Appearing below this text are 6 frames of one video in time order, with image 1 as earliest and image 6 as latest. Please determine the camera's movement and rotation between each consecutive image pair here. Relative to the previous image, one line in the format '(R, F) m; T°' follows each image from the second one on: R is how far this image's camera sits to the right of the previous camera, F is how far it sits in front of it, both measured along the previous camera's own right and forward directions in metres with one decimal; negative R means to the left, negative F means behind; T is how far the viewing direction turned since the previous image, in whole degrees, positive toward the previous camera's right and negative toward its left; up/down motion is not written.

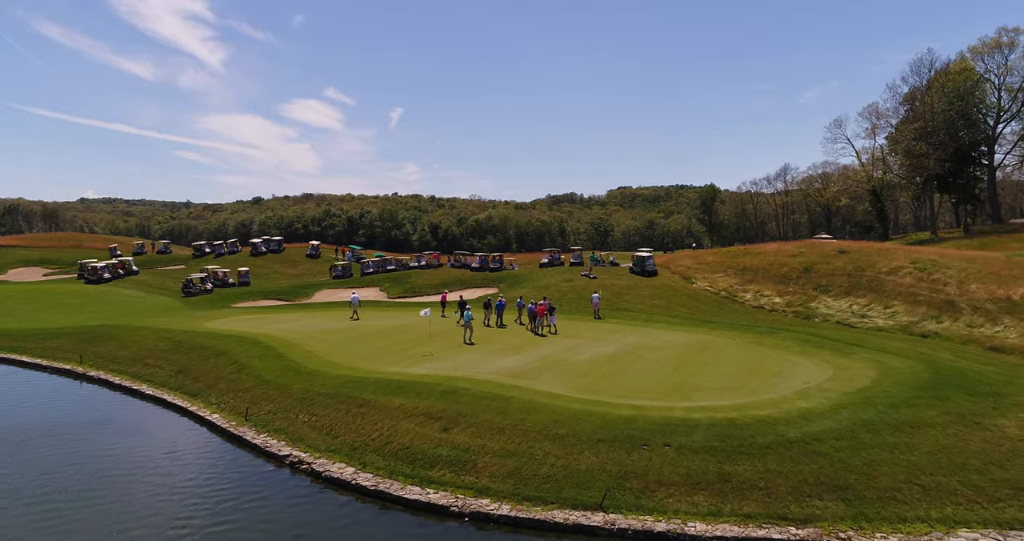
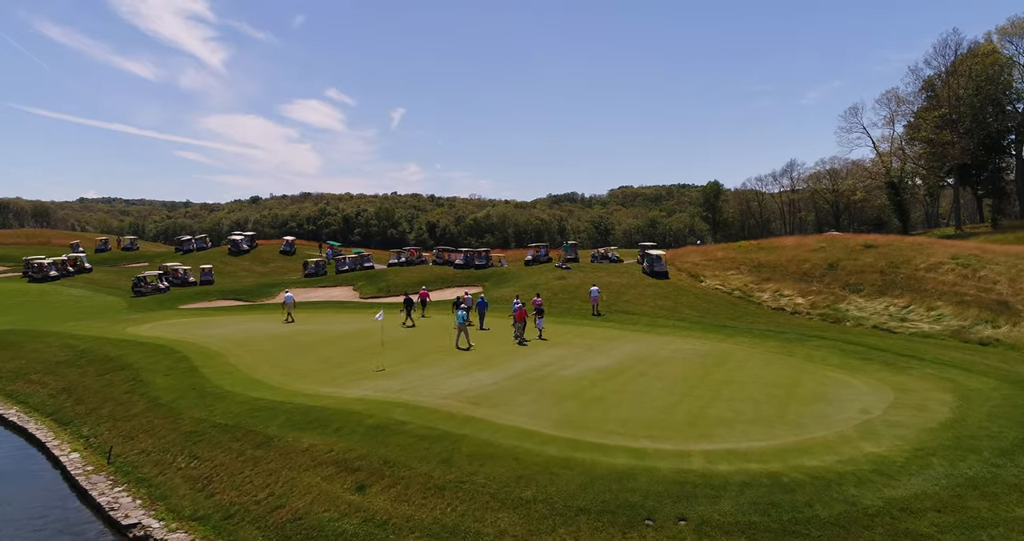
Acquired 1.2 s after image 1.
(+0.9, +4.9) m; 0°
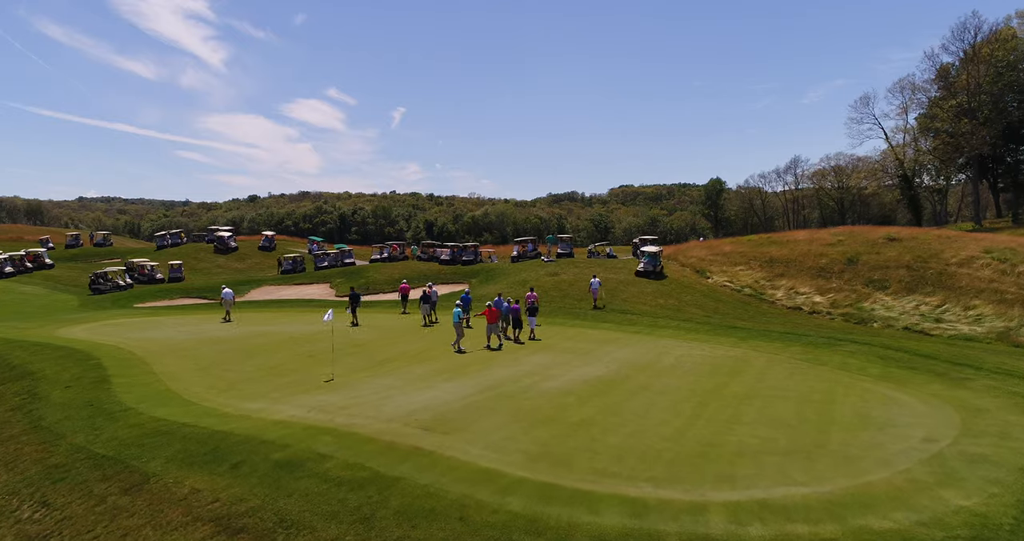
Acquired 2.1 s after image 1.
(+0.6, +3.3) m; 0°
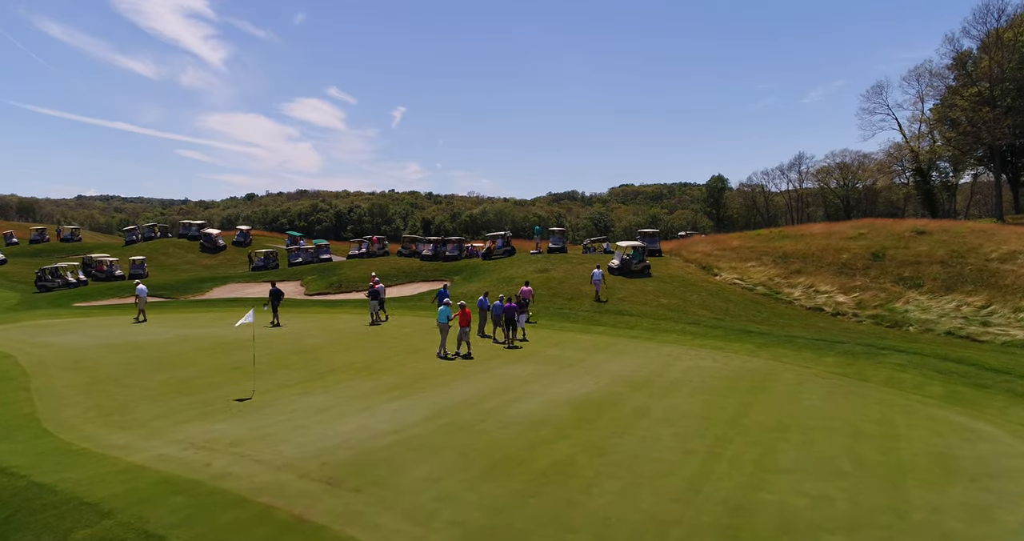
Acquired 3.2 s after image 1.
(+0.7, +3.5) m; 0°
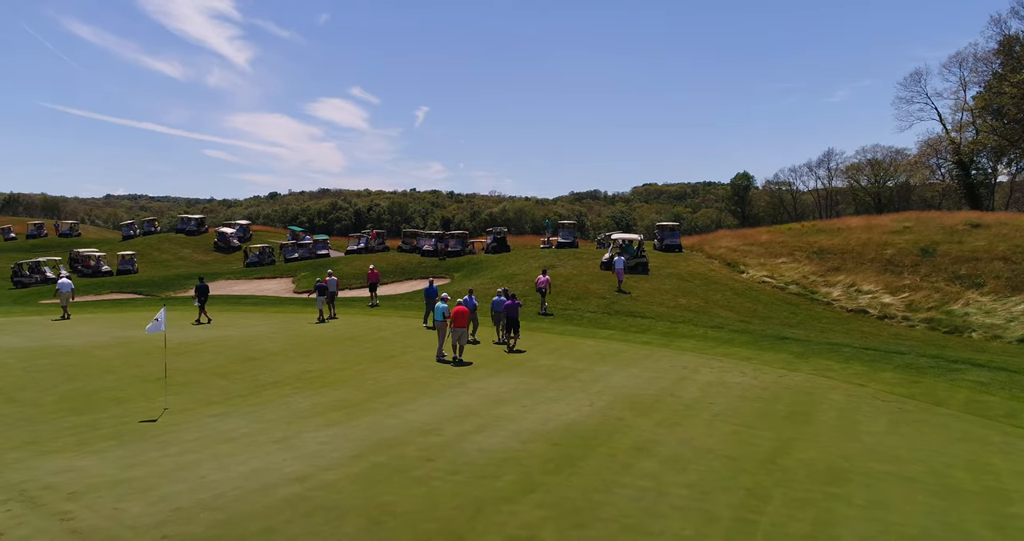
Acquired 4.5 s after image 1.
(+0.8, +2.9) m; -2°
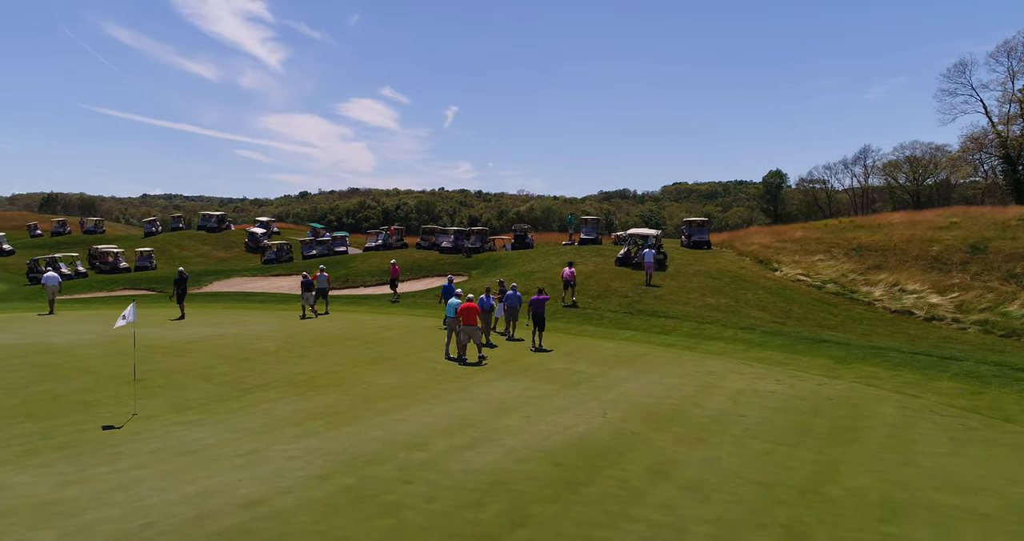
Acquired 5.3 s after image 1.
(+0.4, +1.2) m; -2°
